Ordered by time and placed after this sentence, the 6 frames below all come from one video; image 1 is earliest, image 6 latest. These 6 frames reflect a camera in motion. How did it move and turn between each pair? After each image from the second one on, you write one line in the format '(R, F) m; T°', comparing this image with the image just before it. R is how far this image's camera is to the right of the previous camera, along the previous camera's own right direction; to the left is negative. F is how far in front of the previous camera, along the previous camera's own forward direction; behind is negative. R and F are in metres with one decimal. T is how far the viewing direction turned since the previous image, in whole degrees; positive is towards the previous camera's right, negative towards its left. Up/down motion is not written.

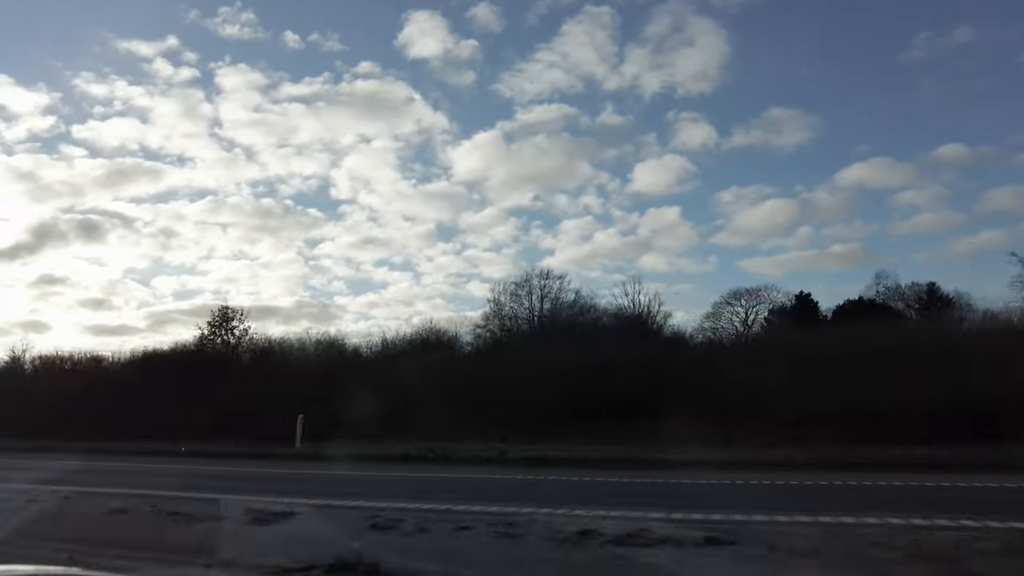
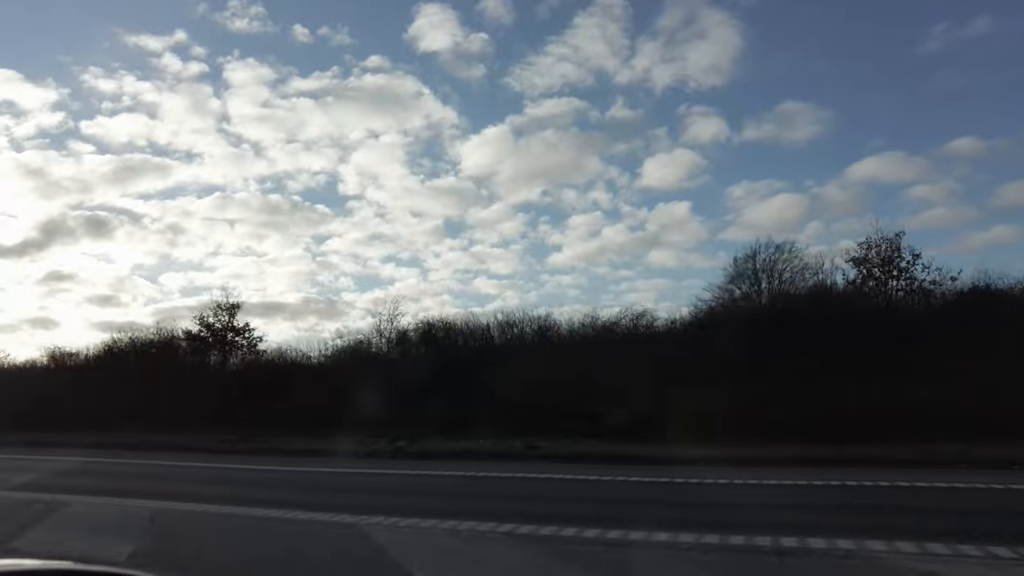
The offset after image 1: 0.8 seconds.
(-0.7, +1.0) m; 0°
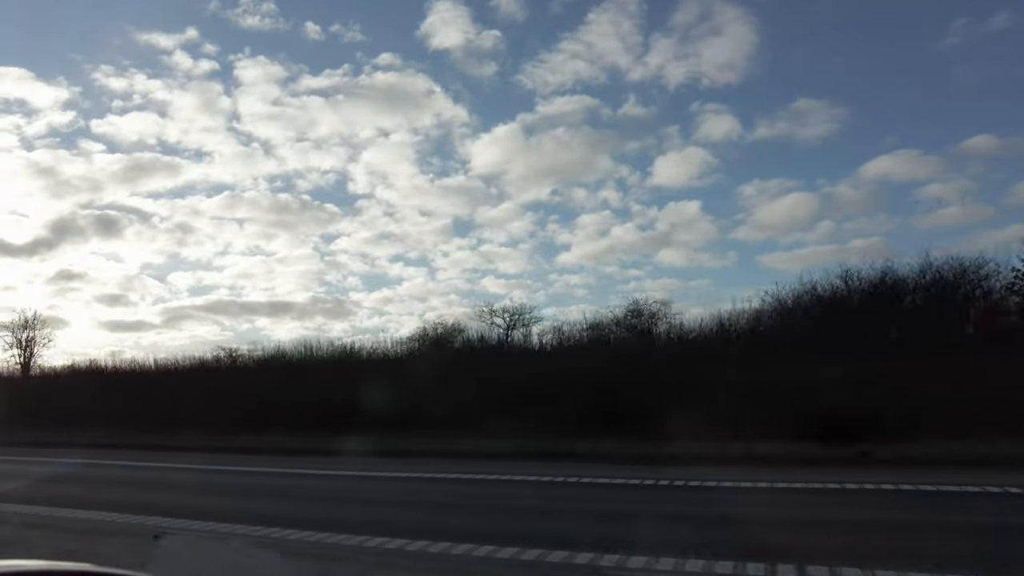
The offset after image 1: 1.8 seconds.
(-0.8, +0.9) m; 0°
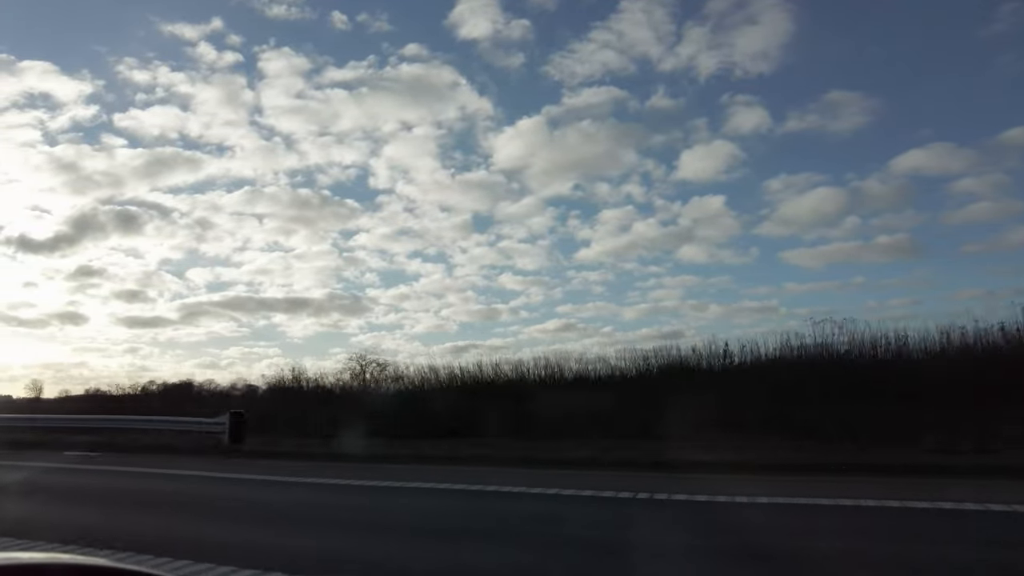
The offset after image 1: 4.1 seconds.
(-2.0, +2.4) m; -1°
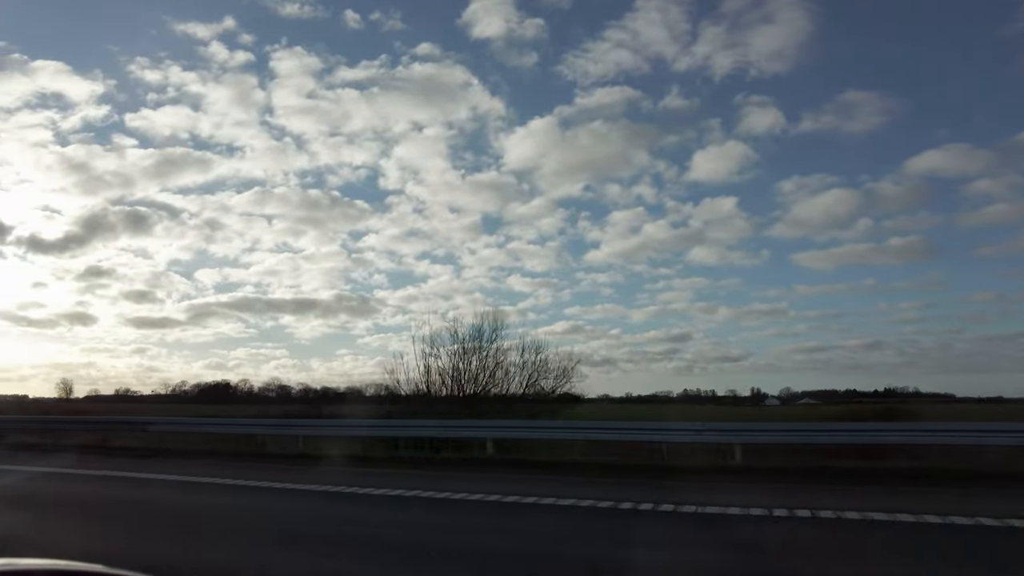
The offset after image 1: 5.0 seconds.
(-0.8, +1.1) m; -1°
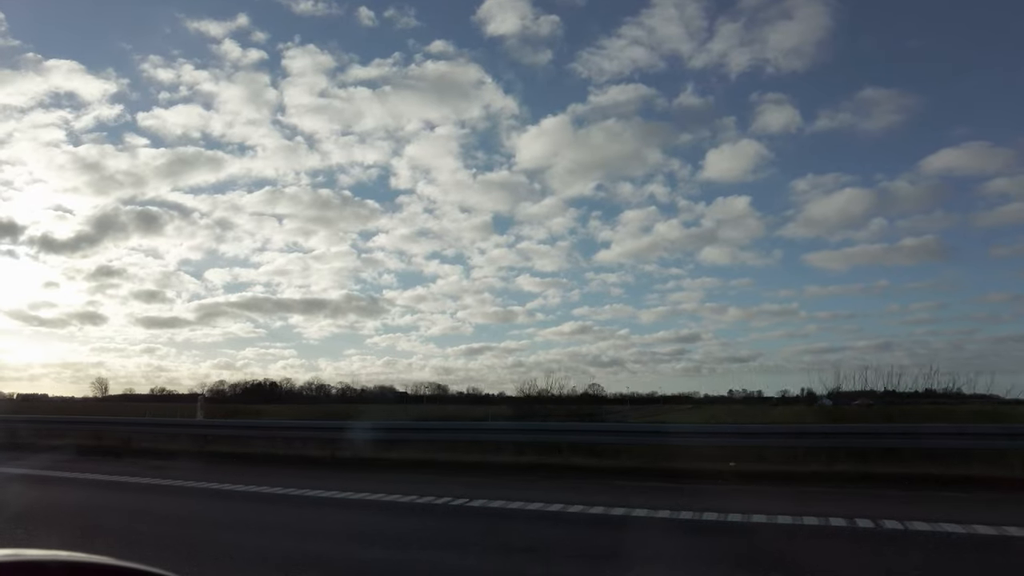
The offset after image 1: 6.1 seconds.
(-0.9, +1.1) m; -1°
